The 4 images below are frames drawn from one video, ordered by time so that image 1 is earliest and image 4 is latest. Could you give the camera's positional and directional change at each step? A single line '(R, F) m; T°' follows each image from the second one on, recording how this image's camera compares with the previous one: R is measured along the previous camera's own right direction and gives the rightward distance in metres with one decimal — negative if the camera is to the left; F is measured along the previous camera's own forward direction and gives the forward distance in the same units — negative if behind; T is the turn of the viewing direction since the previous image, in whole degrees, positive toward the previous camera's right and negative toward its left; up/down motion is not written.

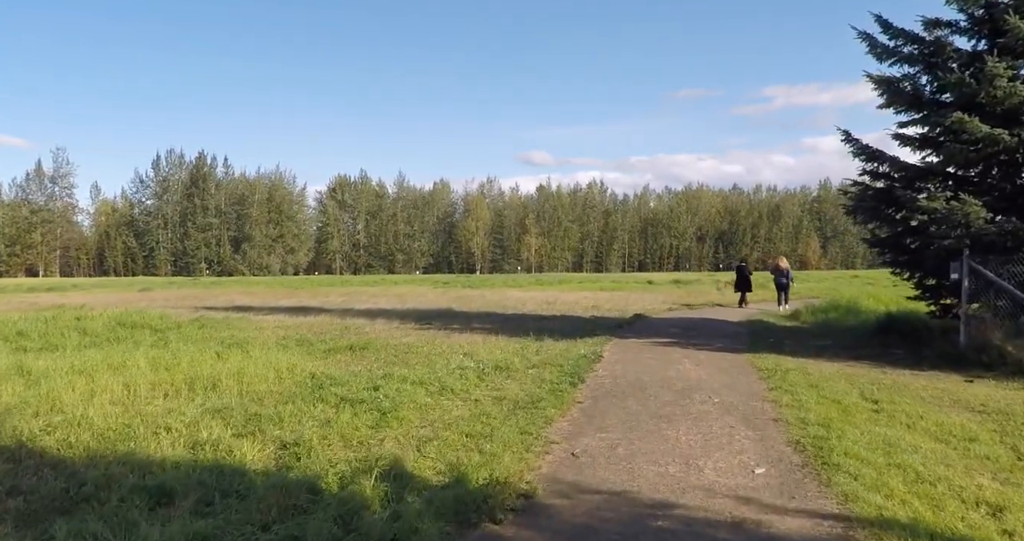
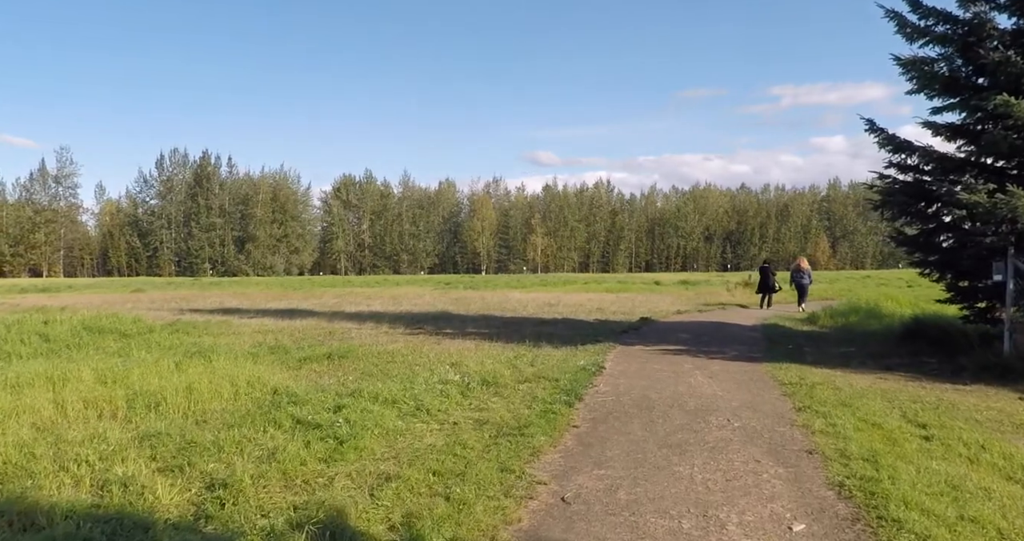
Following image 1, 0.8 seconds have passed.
(+0.2, +1.4) m; 0°
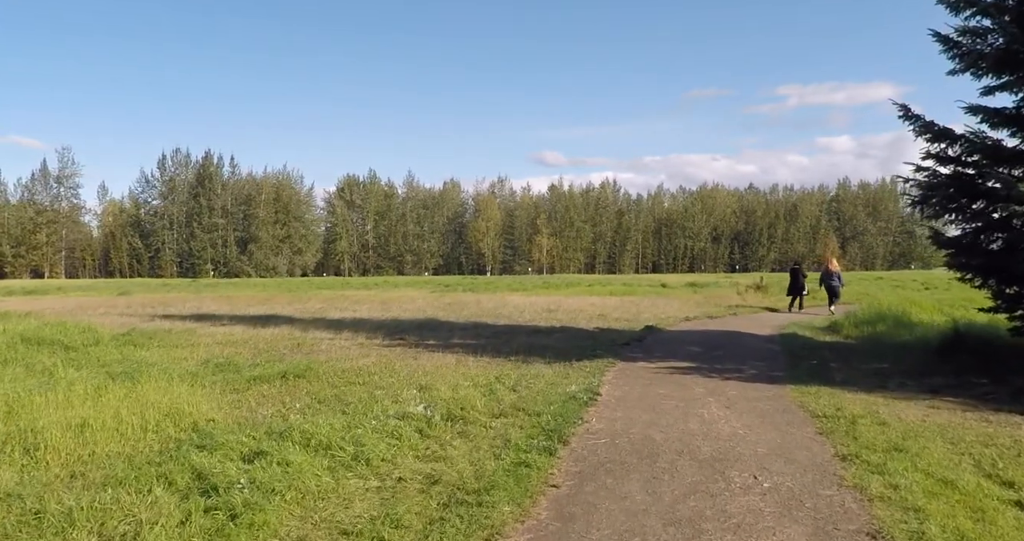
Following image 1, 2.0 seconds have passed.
(+0.3, +1.9) m; 0°
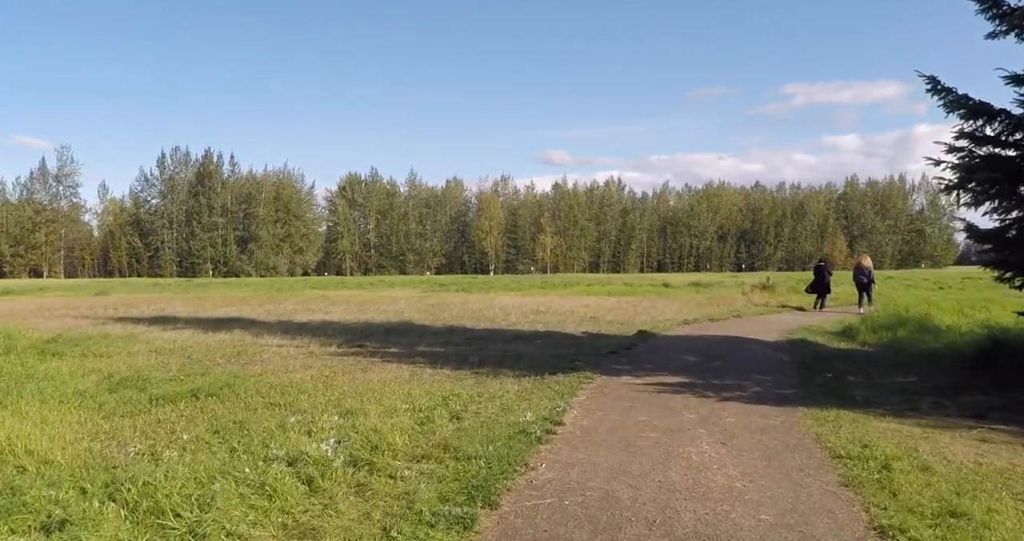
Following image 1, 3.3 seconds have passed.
(+0.6, +2.0) m; 0°
